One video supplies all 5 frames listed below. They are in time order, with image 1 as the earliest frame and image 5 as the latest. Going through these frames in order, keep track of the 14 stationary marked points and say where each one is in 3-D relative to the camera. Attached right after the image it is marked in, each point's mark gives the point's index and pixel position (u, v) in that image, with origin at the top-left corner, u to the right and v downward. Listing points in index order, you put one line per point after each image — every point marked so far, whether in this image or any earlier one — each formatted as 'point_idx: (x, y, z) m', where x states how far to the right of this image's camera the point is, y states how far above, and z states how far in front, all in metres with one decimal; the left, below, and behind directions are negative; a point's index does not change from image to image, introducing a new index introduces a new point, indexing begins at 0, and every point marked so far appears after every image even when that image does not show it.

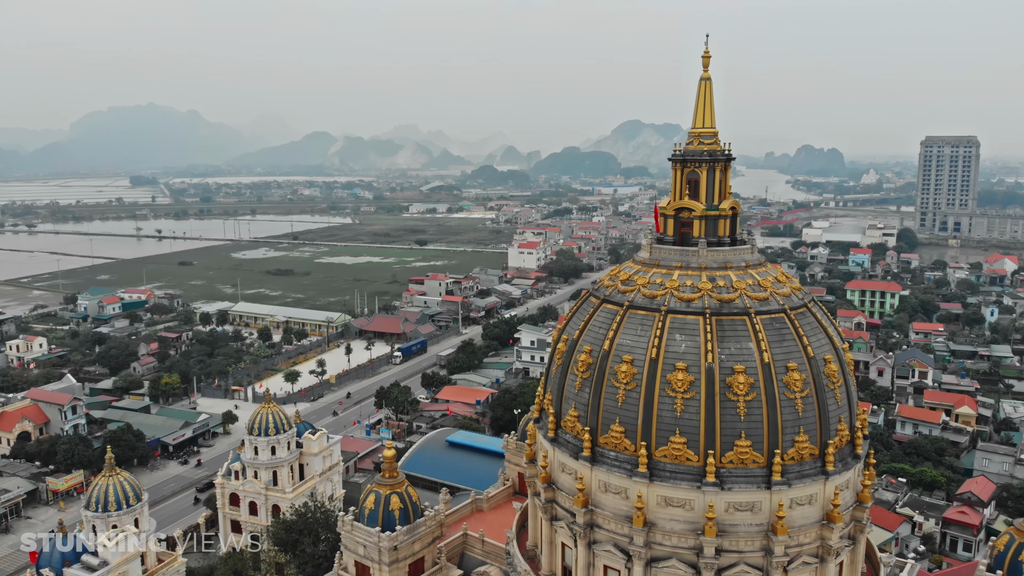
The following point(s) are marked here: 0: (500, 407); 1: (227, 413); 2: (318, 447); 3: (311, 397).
0: (-0.3, -2.9, +17.0) m
1: (-7.4, -3.2, +18.2) m
2: (-3.2, -2.6, +11.6) m
3: (-5.6, -3.1, +19.7) m
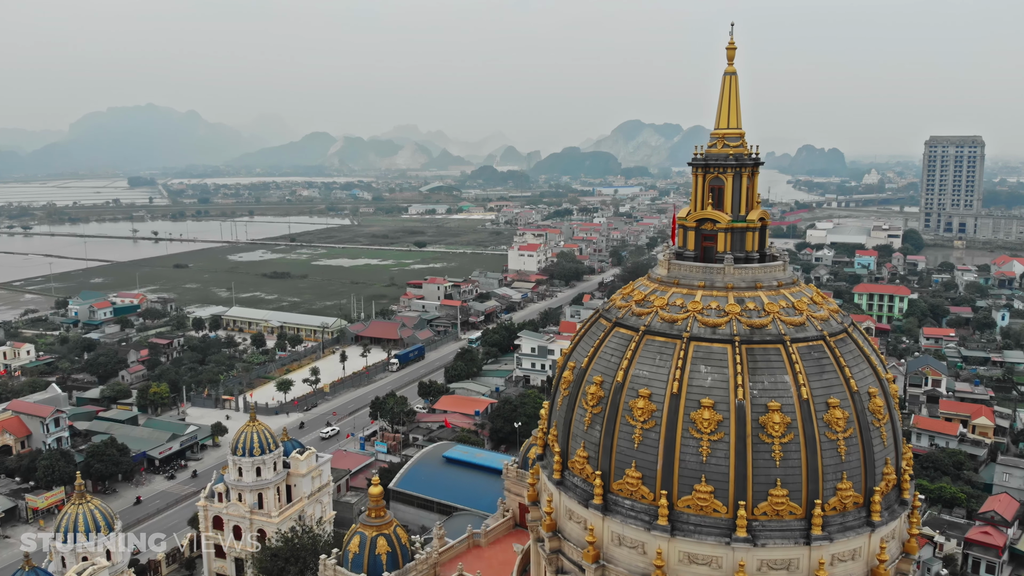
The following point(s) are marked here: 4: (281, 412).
0: (-0.3, -3.0, +16.4) m
1: (-7.4, -3.4, +17.5) m
2: (-3.2, -2.8, +10.9) m
3: (-5.6, -3.2, +19.0) m
4: (-6.2, -3.3, +18.8) m
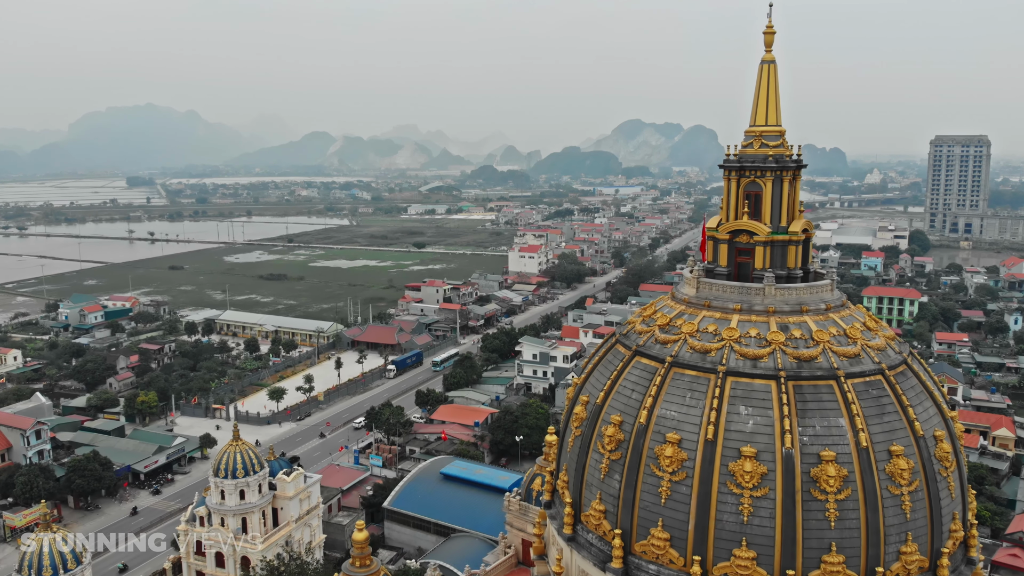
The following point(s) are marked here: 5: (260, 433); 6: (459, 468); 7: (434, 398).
0: (-0.3, -3.1, +15.7) m
1: (-7.4, -3.5, +16.8) m
2: (-3.2, -2.9, +10.2) m
3: (-5.6, -3.4, +18.3) m
4: (-6.2, -3.5, +18.1) m
5: (-6.3, -3.6, +17.5) m
6: (-1.0, -3.3, +12.9) m
7: (-2.0, -2.8, +18.0) m
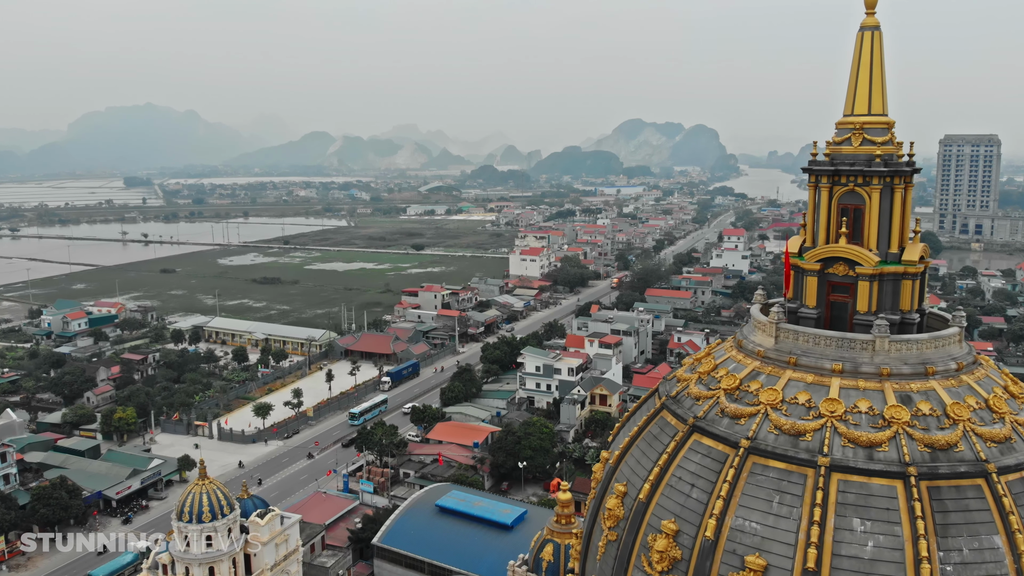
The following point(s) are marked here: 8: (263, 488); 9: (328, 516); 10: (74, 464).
0: (-0.2, -3.4, +14.5) m
1: (-7.3, -3.8, +15.6) m
2: (-3.1, -3.2, +9.1) m
3: (-5.6, -3.6, +17.2) m
4: (-6.1, -3.7, +16.9) m
5: (-6.2, -3.8, +16.4) m
6: (-0.9, -3.5, +11.7) m
7: (-2.0, -3.0, +16.8) m
8: (-5.1, -4.1, +14.5) m
9: (-3.3, -4.0, +12.4) m
10: (-9.5, -3.8, +15.3) m
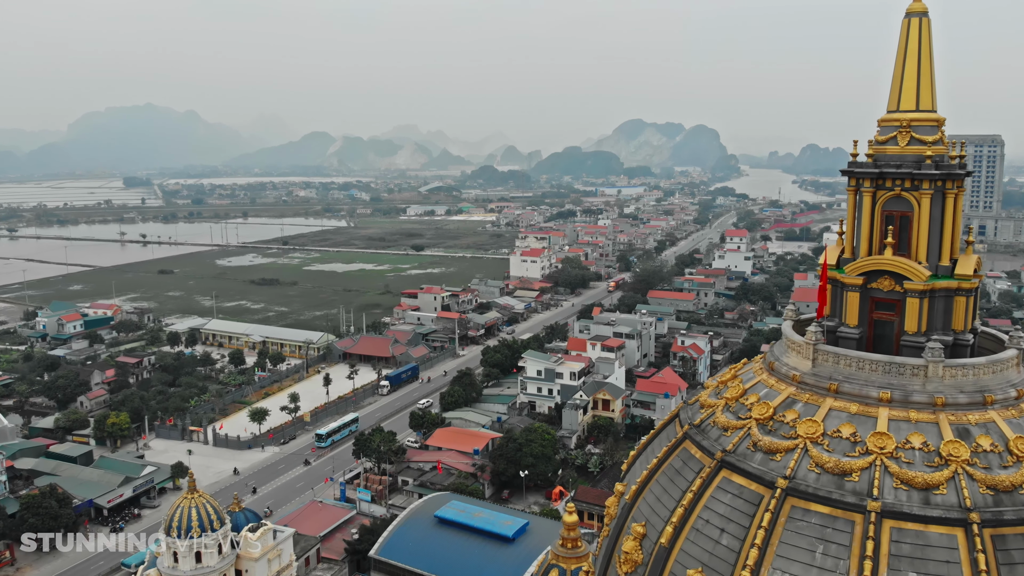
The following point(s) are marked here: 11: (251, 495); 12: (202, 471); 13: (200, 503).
0: (-0.2, -3.4, +14.2) m
1: (-7.3, -3.8, +15.3) m
2: (-3.1, -3.2, +8.7) m
3: (-5.5, -3.6, +16.8) m
4: (-6.1, -3.7, +16.6) m
5: (-6.2, -3.9, +16.0) m
6: (-0.9, -3.6, +11.4) m
7: (-1.9, -3.1, +16.5) m
8: (-5.1, -4.2, +14.2) m
9: (-3.2, -4.1, +12.1) m
10: (-9.5, -3.9, +14.9) m
11: (-5.3, -4.2, +14.2) m
12: (-6.9, -4.0, +15.6) m
13: (-3.7, -2.6, +8.4) m
